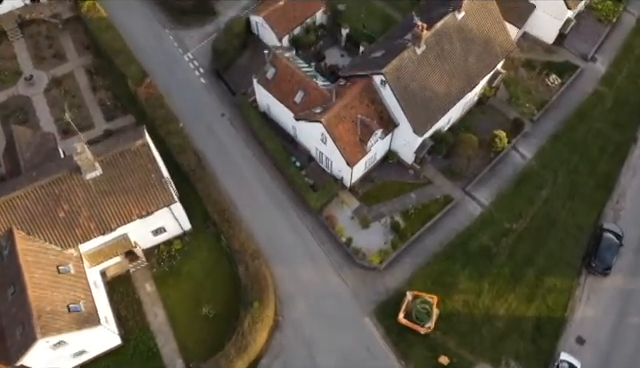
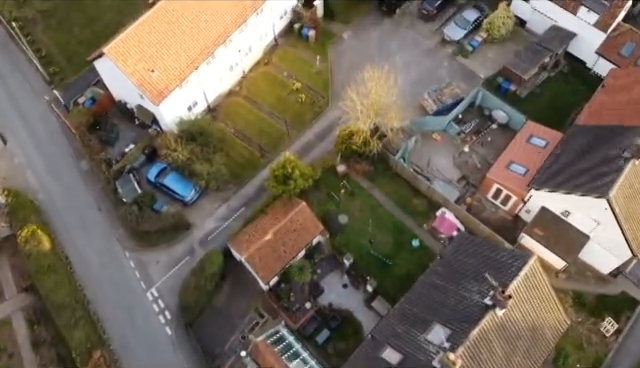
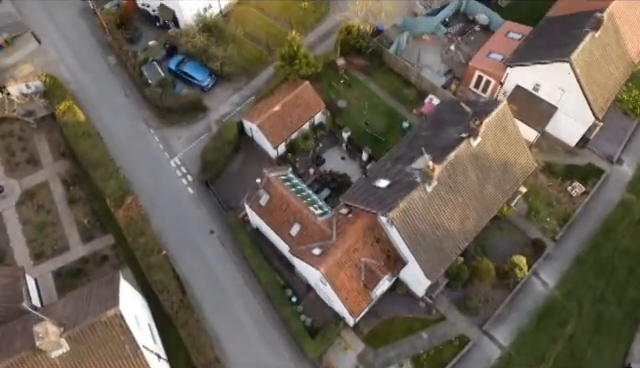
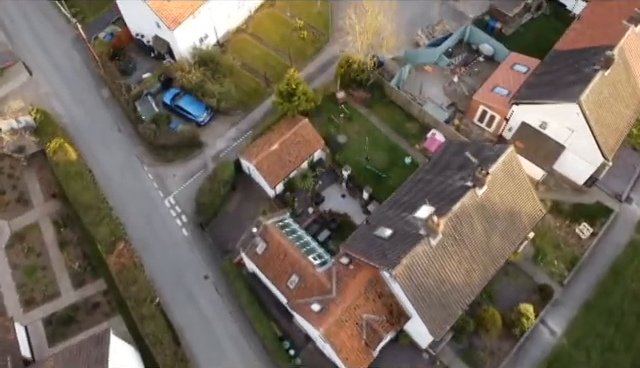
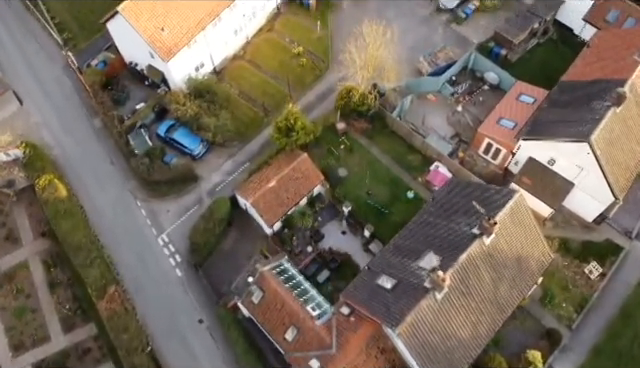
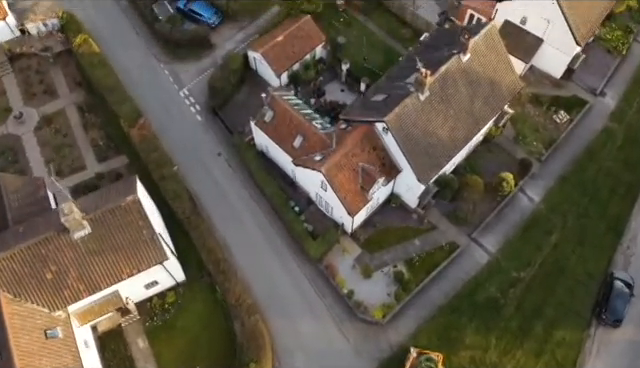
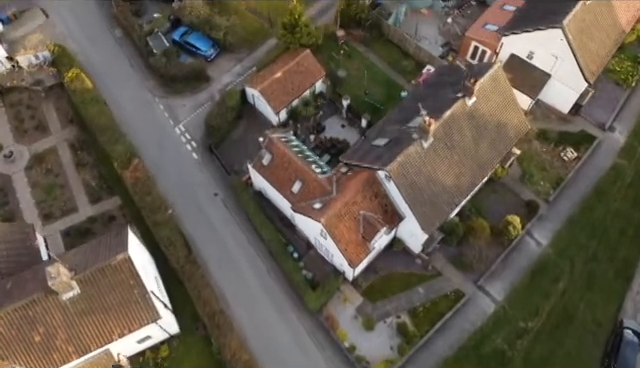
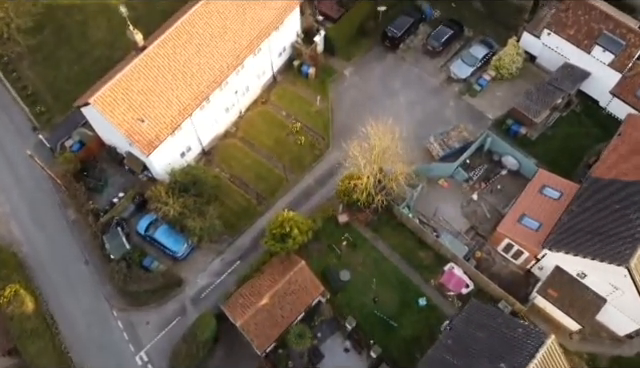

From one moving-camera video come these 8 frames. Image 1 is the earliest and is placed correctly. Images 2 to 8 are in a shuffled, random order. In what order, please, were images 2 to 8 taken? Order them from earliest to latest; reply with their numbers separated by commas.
6, 7, 3, 4, 5, 2, 8
